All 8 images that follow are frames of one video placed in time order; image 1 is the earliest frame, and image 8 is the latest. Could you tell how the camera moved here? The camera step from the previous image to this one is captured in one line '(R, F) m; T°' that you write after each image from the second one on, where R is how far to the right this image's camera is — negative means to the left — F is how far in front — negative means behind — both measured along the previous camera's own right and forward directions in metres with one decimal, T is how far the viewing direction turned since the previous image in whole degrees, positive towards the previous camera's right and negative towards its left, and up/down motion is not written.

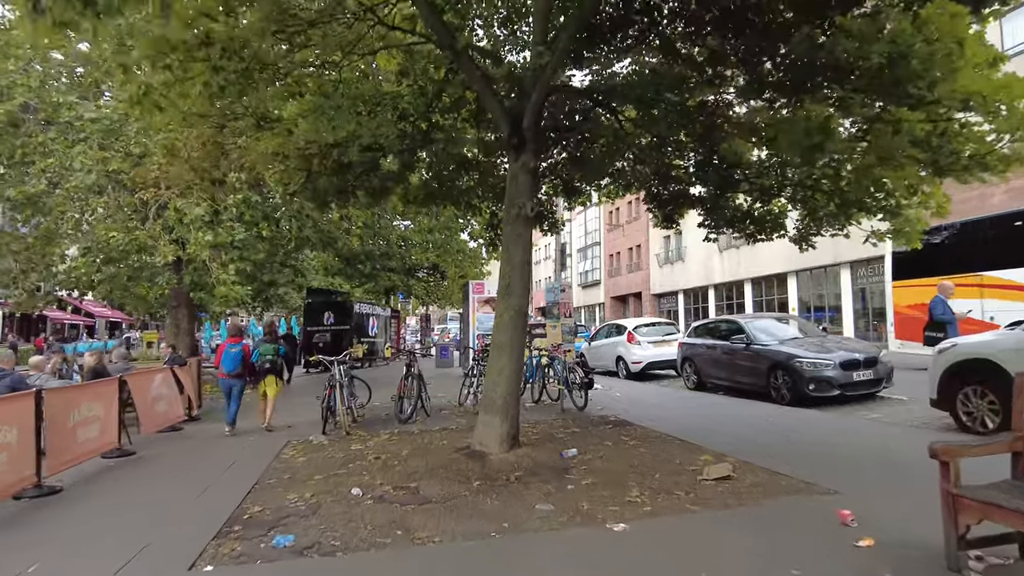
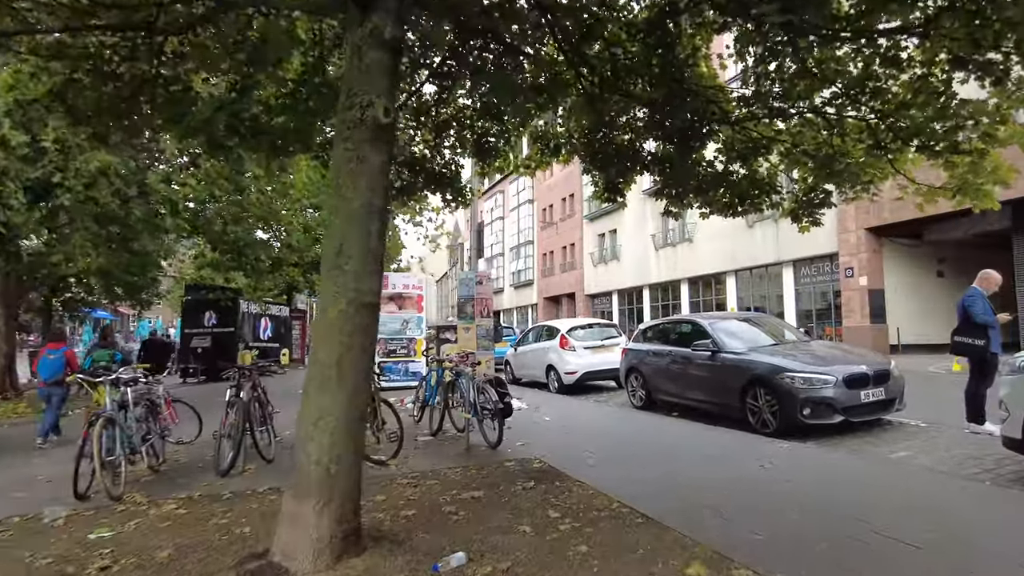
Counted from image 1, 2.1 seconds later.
(+0.6, +3.1) m; +6°
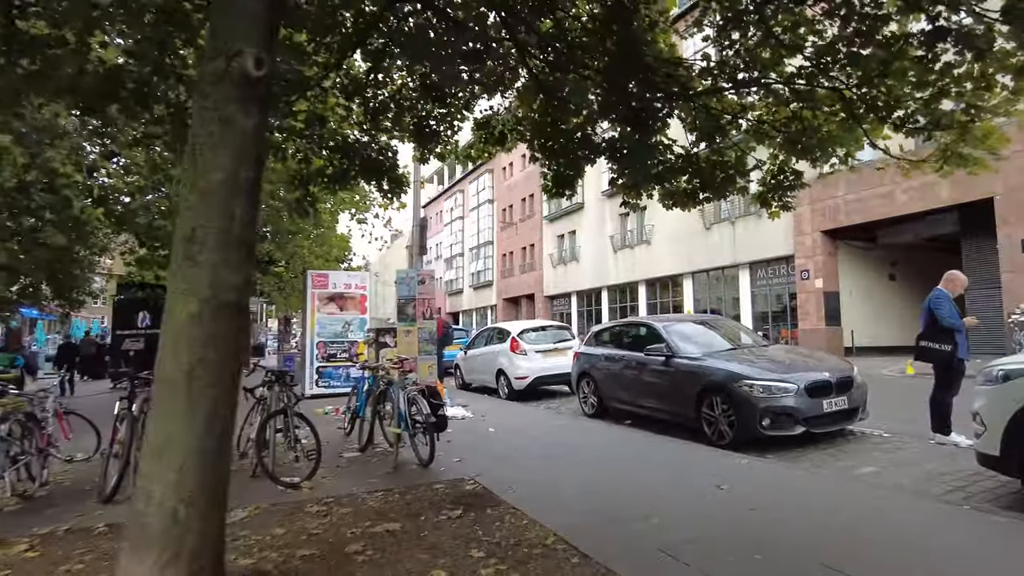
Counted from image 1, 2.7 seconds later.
(+0.3, +0.7) m; +3°
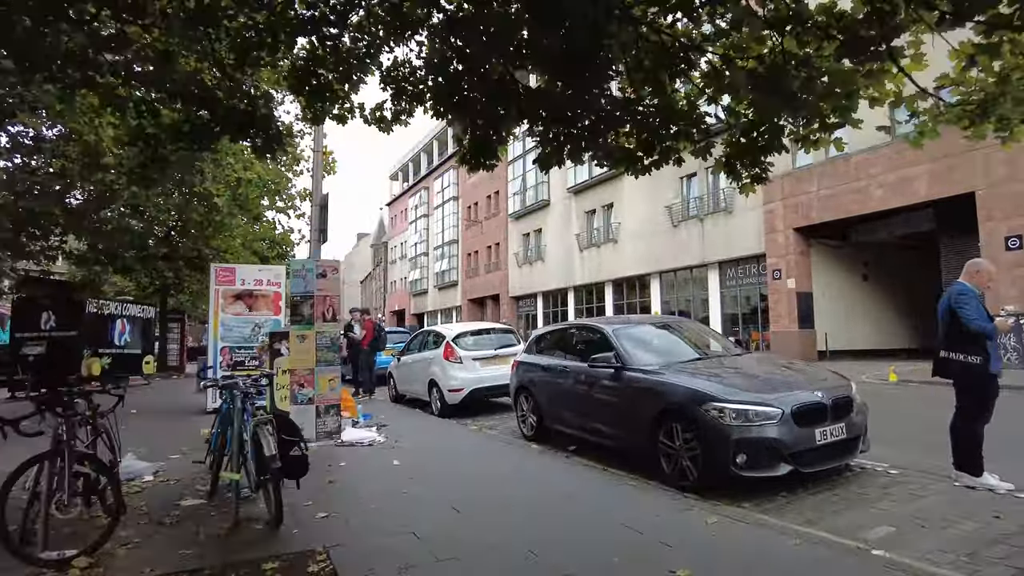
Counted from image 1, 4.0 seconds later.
(+0.6, +1.7) m; +2°
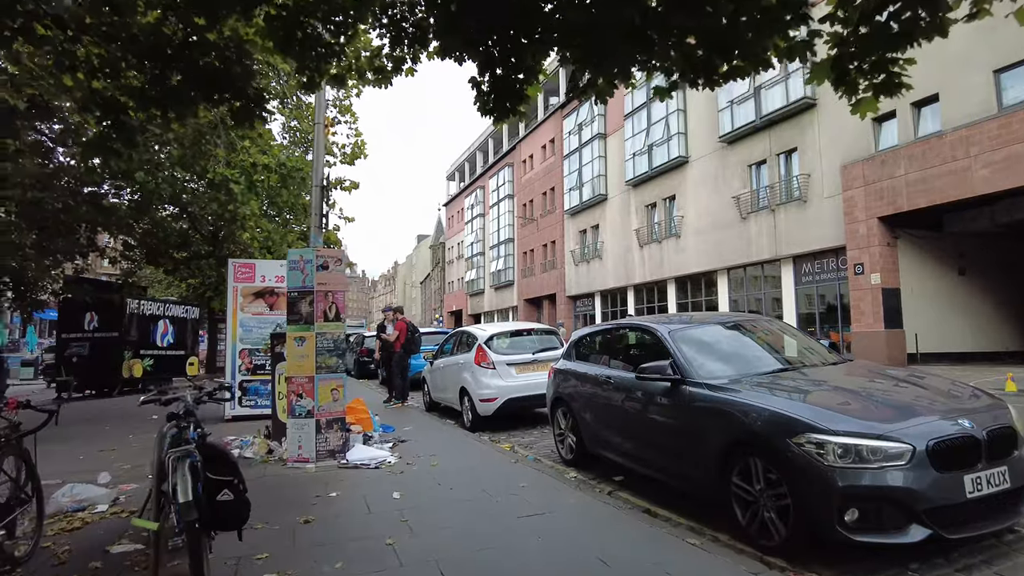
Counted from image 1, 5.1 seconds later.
(+0.3, +1.4) m; -5°
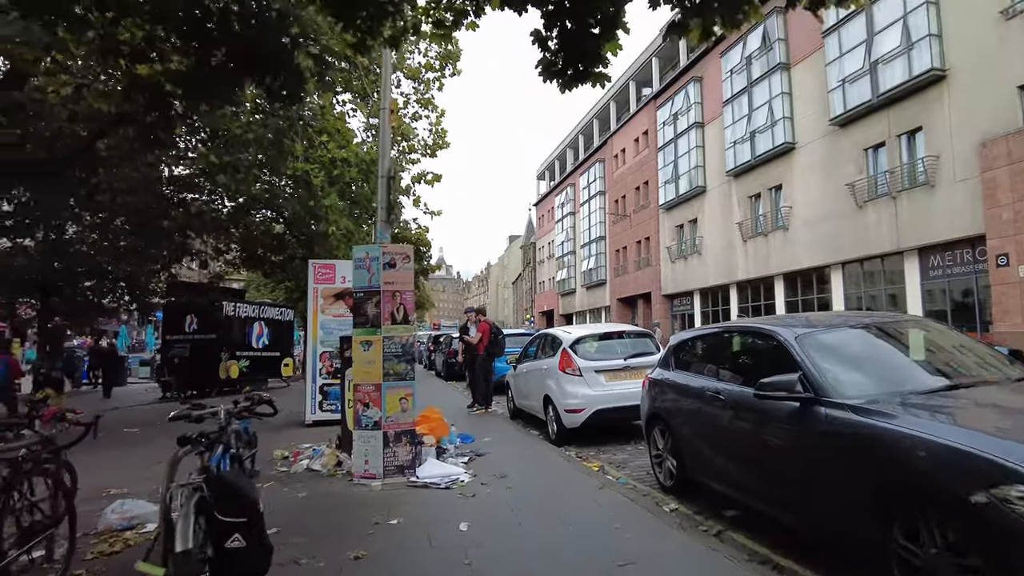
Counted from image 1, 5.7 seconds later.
(+0.1, +0.8) m; -8°
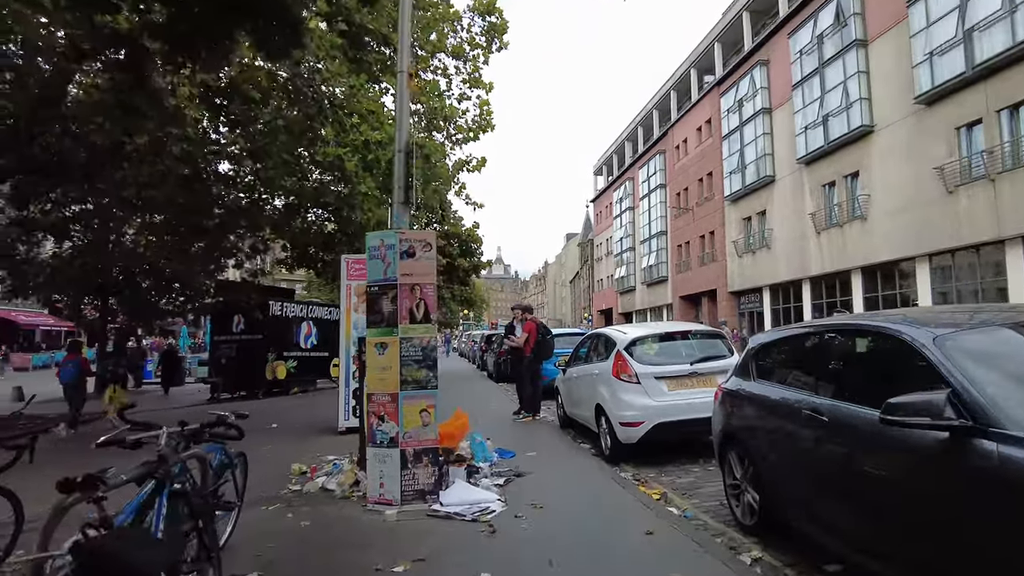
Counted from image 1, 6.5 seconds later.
(+0.2, +1.0) m; -5°
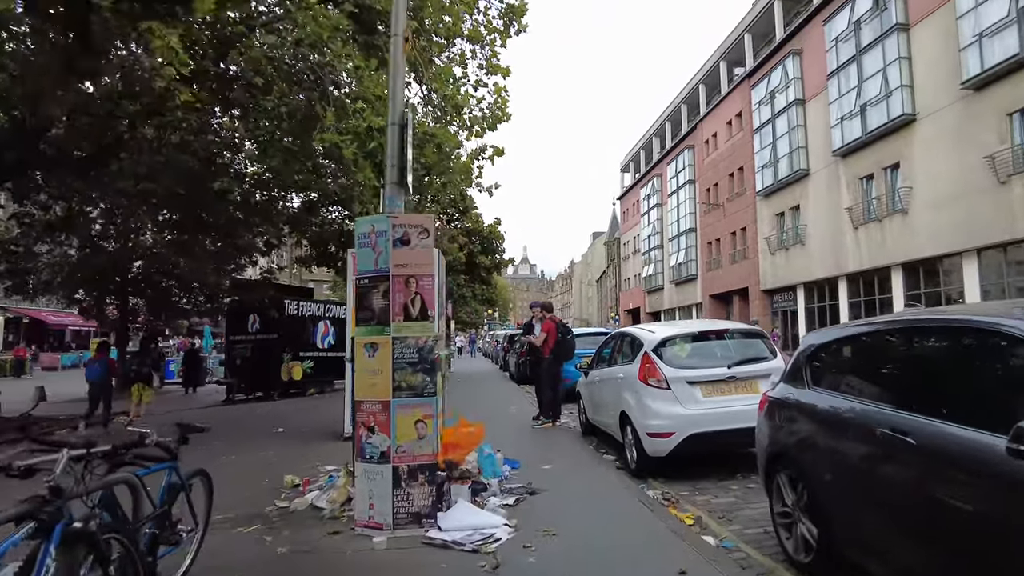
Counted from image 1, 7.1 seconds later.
(+0.1, +0.7) m; -2°
